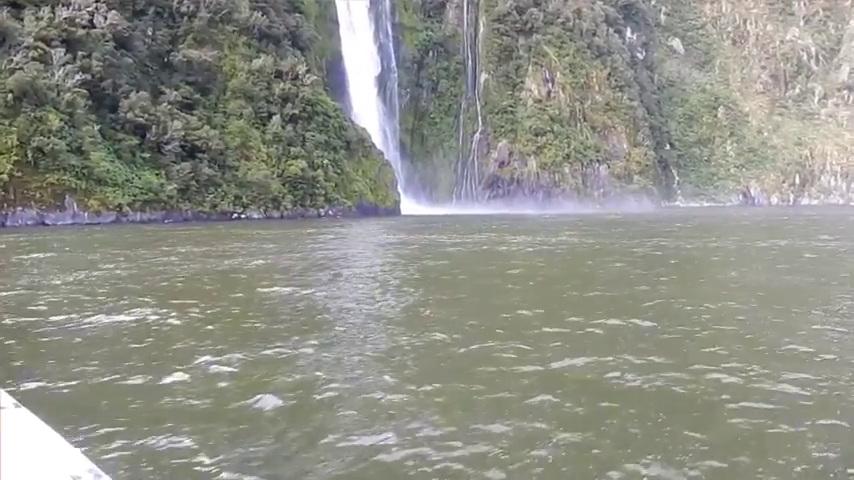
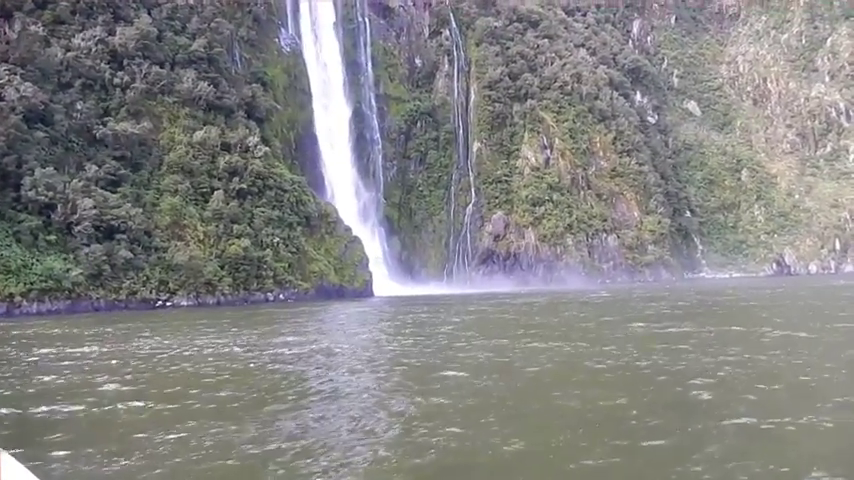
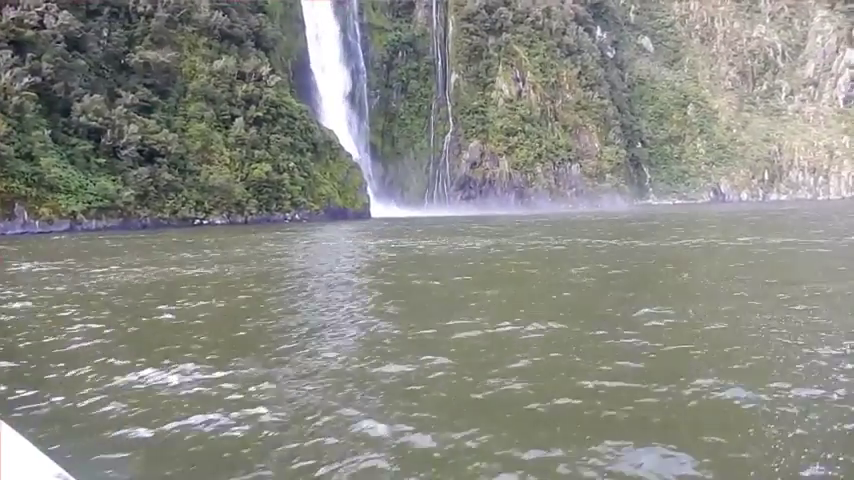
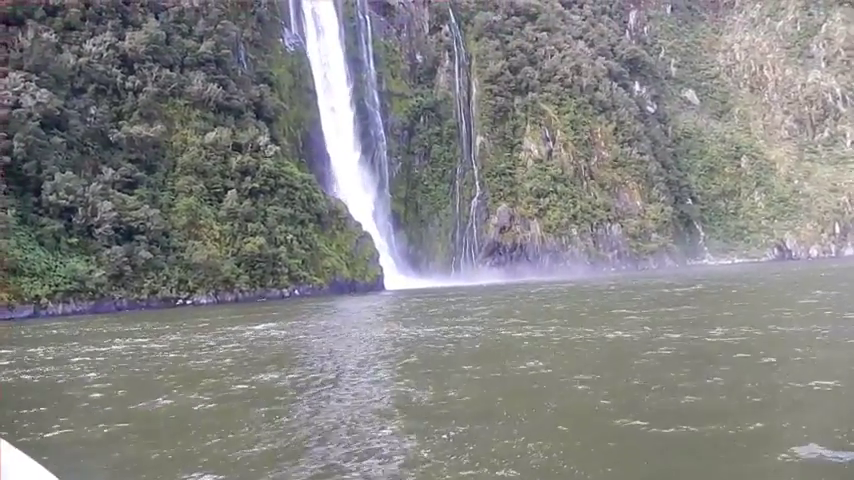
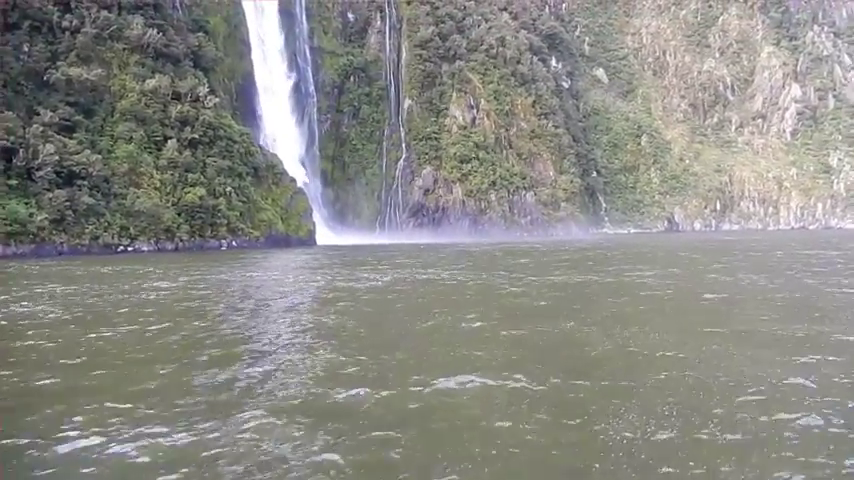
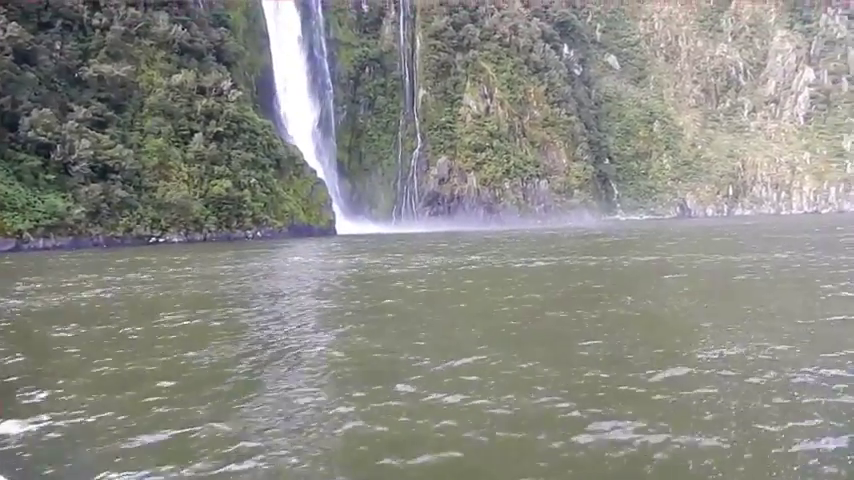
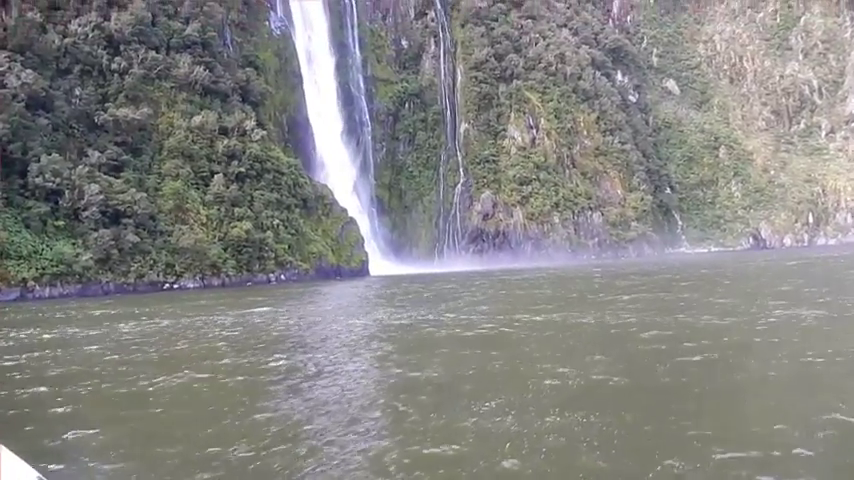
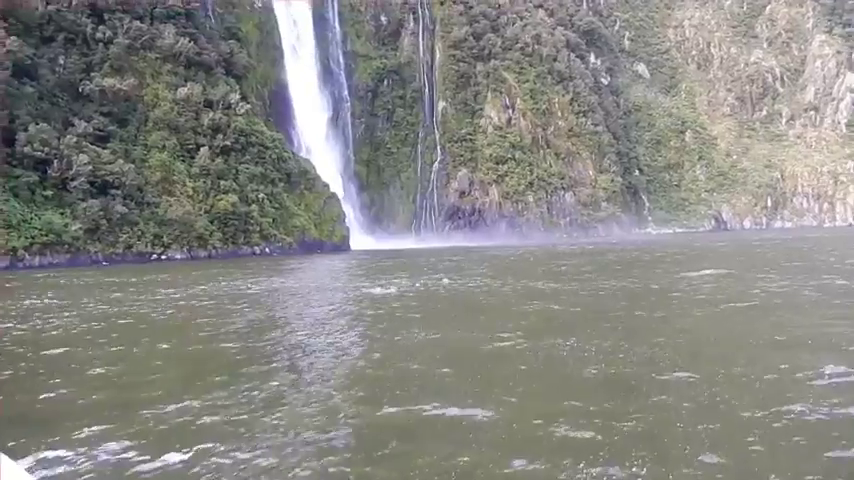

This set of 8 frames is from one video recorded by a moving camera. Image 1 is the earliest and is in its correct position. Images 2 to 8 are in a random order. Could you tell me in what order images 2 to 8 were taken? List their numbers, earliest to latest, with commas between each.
3, 6, 5, 8, 7, 4, 2
